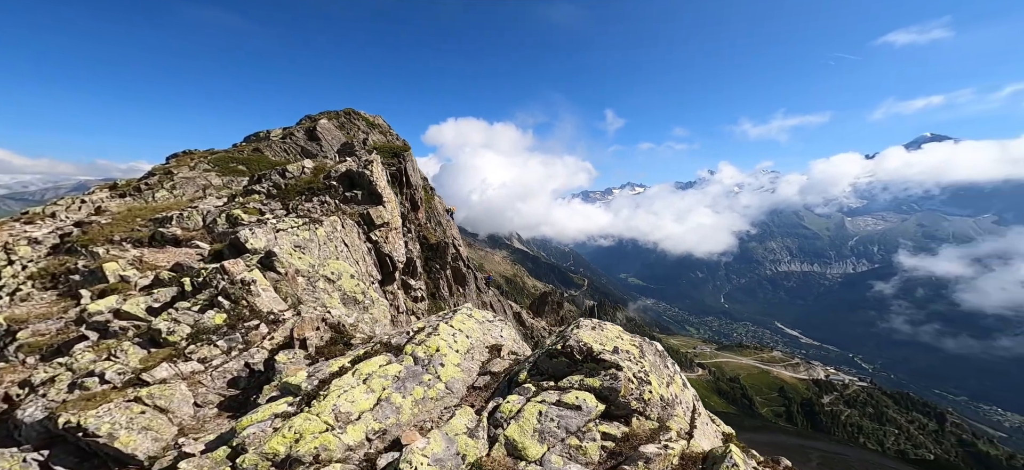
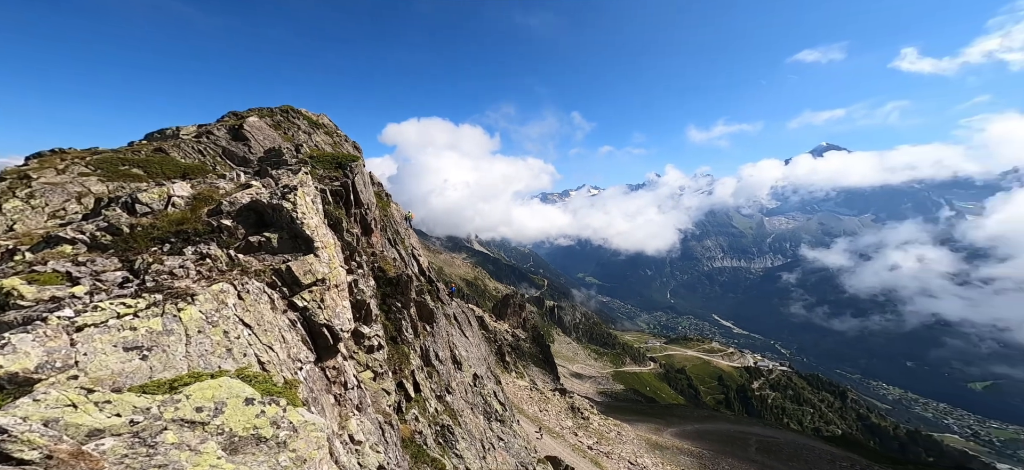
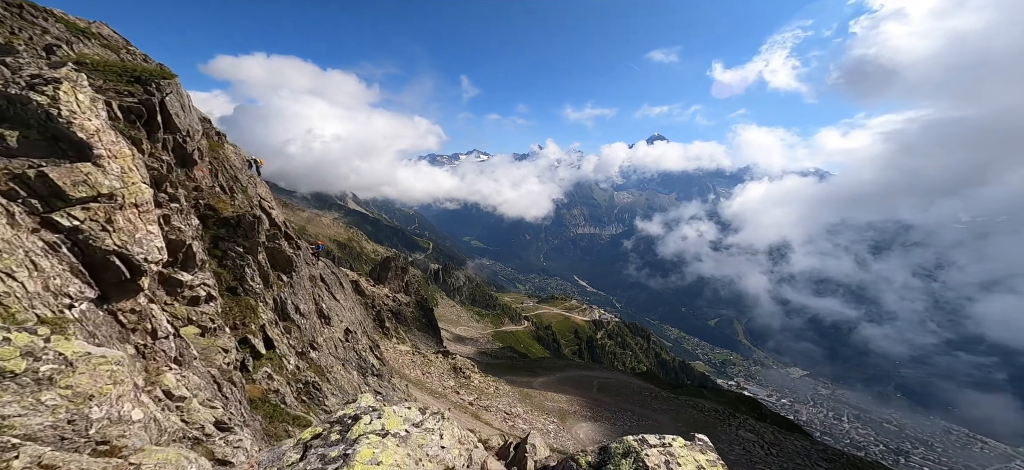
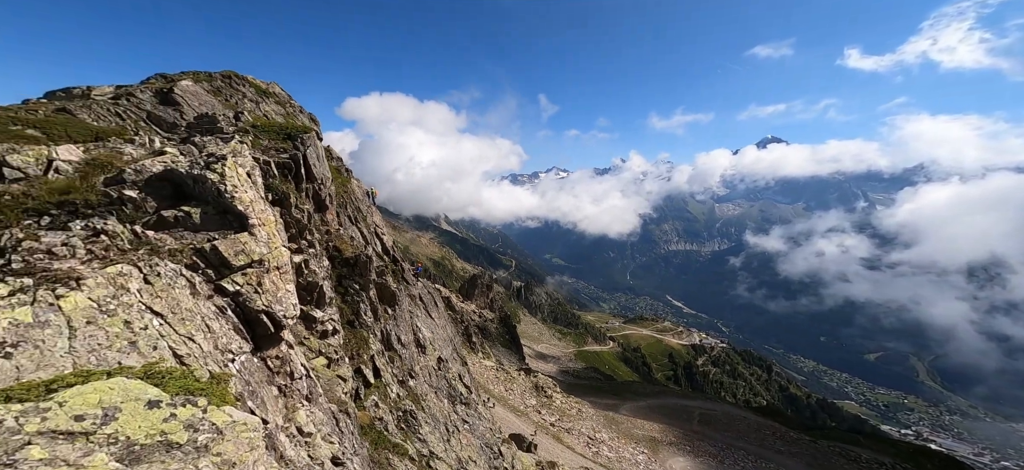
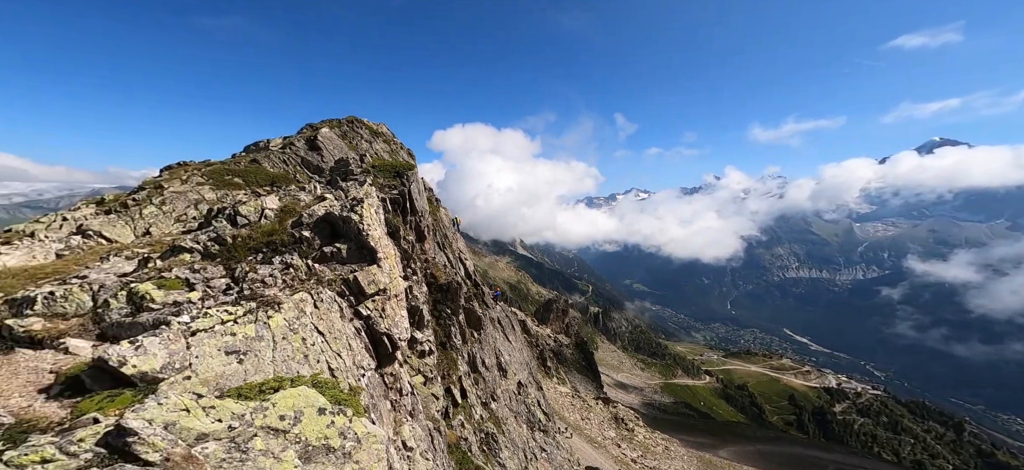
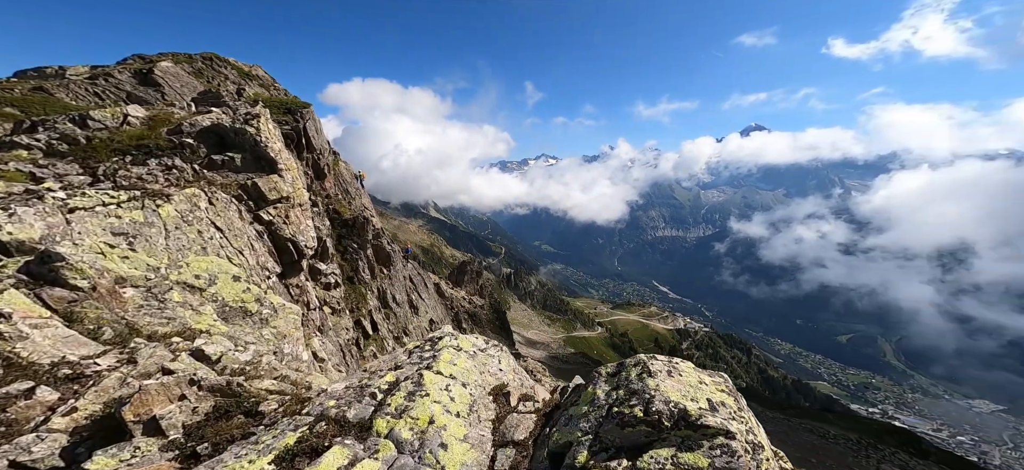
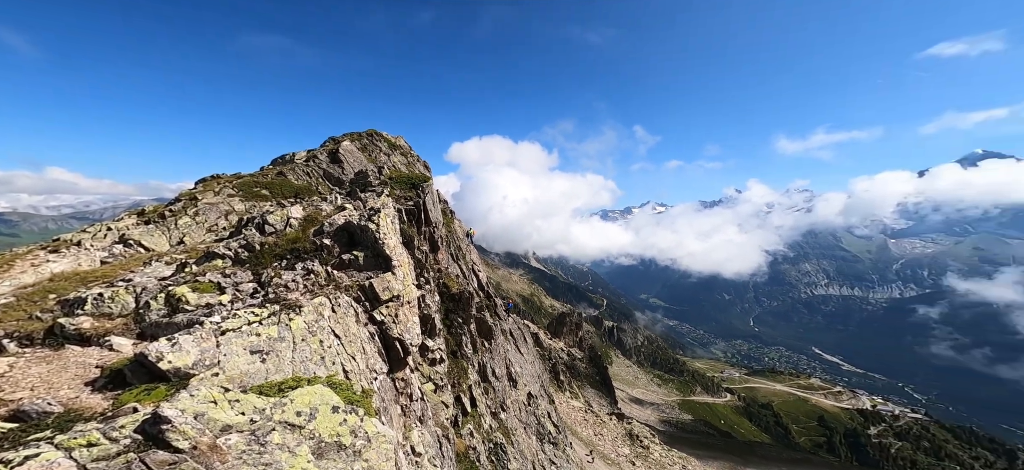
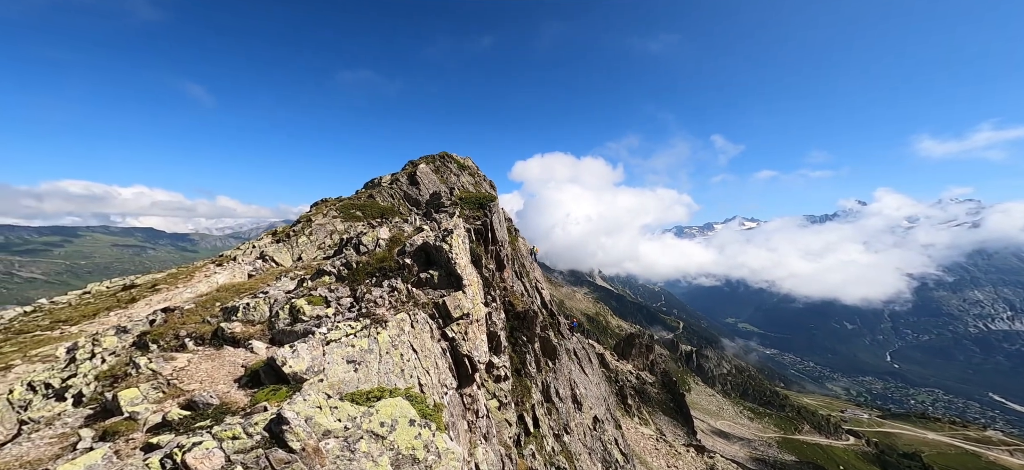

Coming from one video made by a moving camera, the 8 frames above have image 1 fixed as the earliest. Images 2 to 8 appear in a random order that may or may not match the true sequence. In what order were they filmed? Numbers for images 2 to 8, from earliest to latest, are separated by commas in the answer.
6, 3, 4, 5, 8, 7, 2
